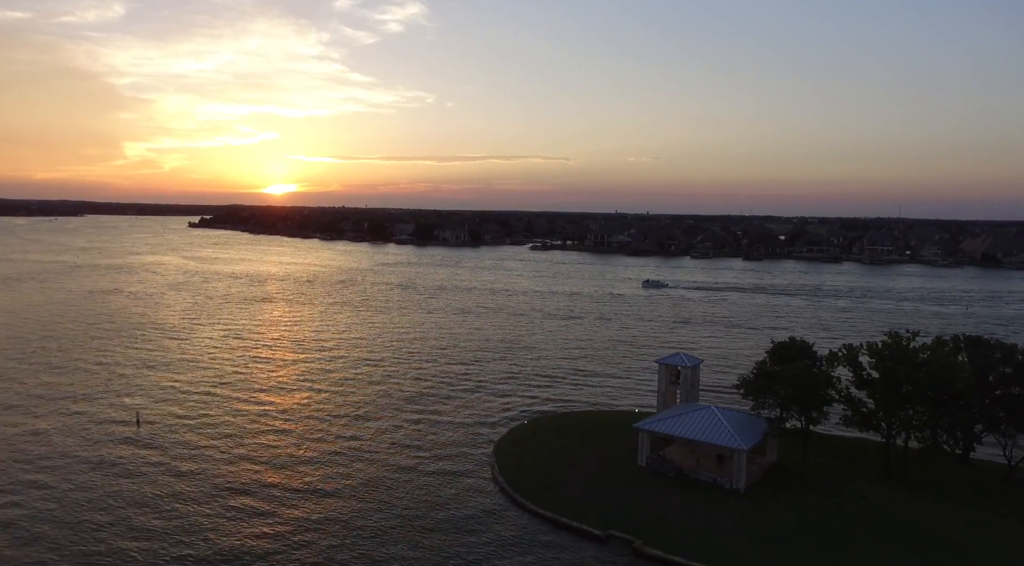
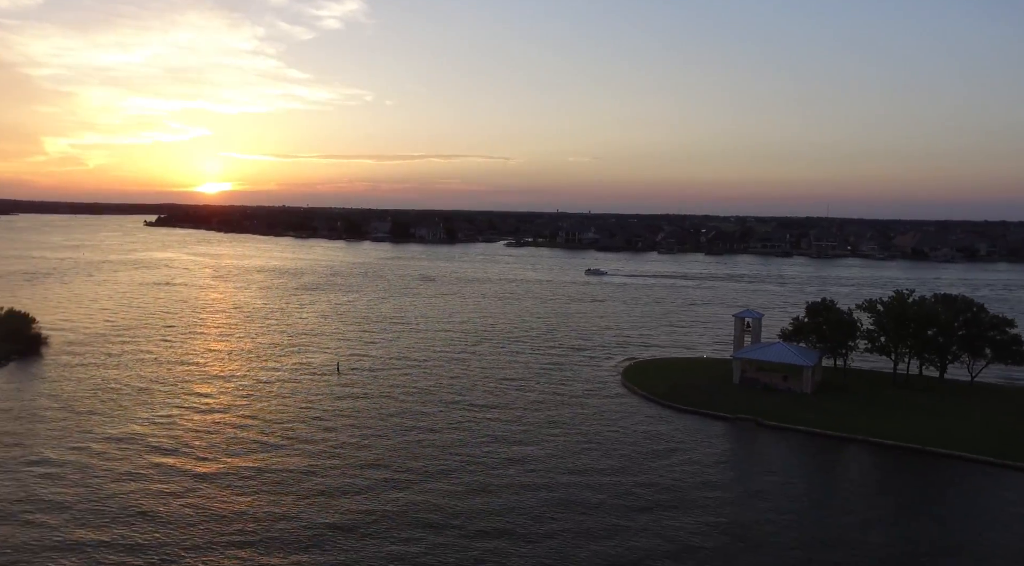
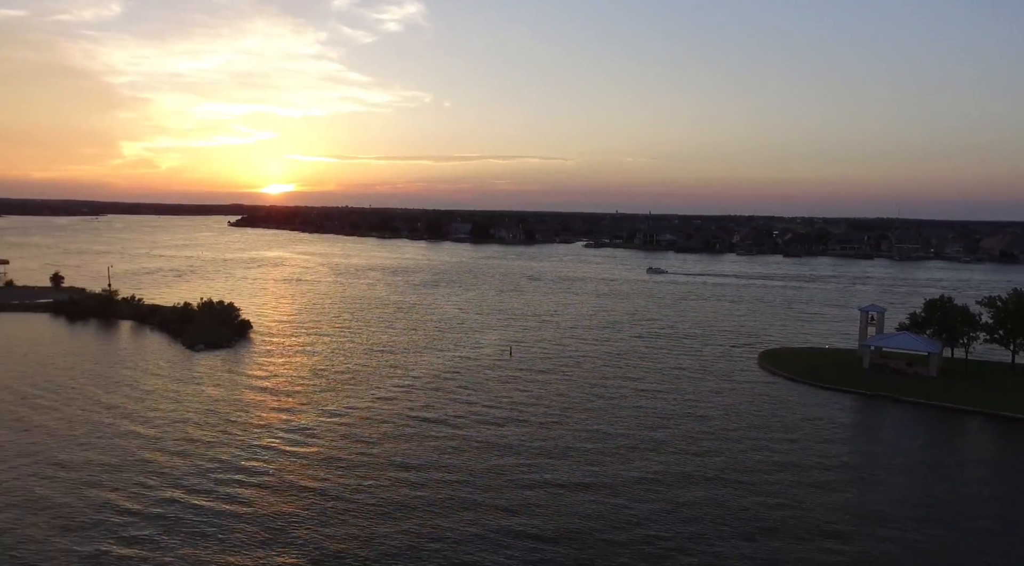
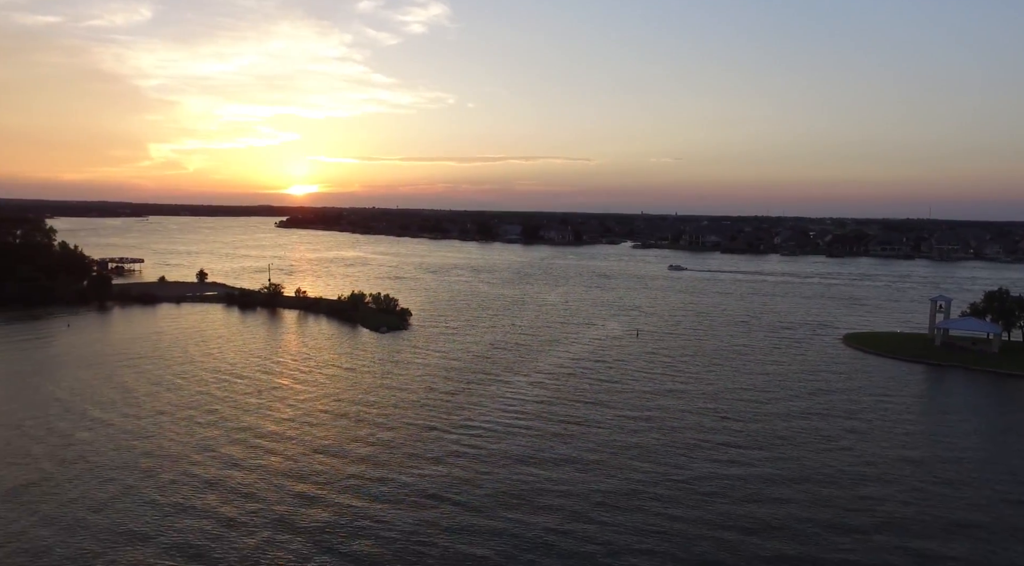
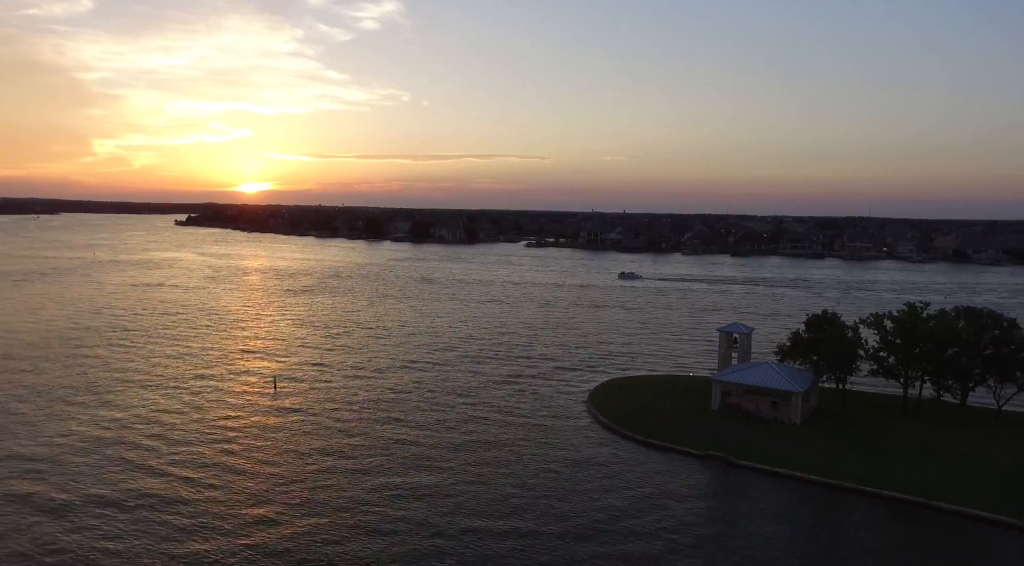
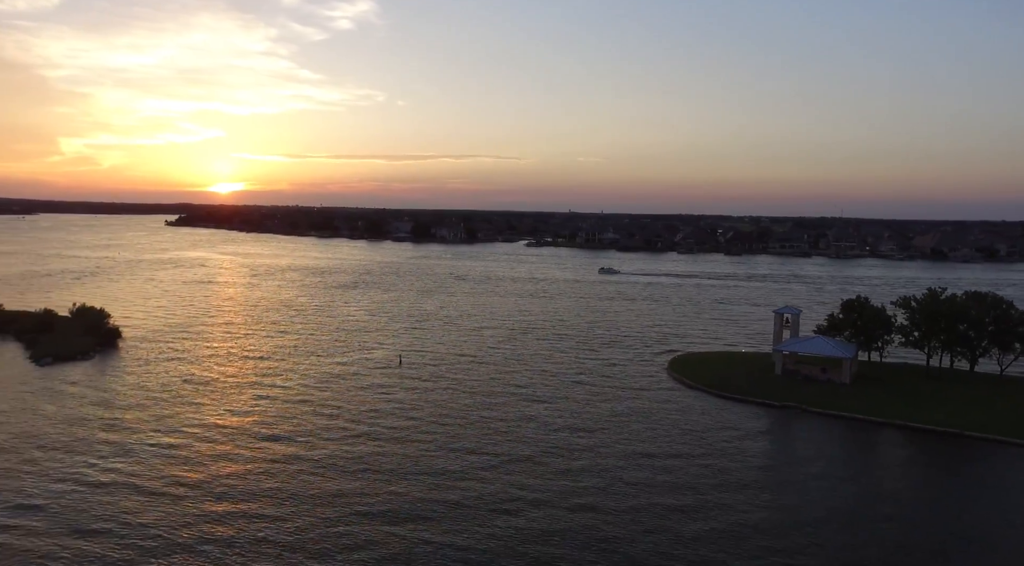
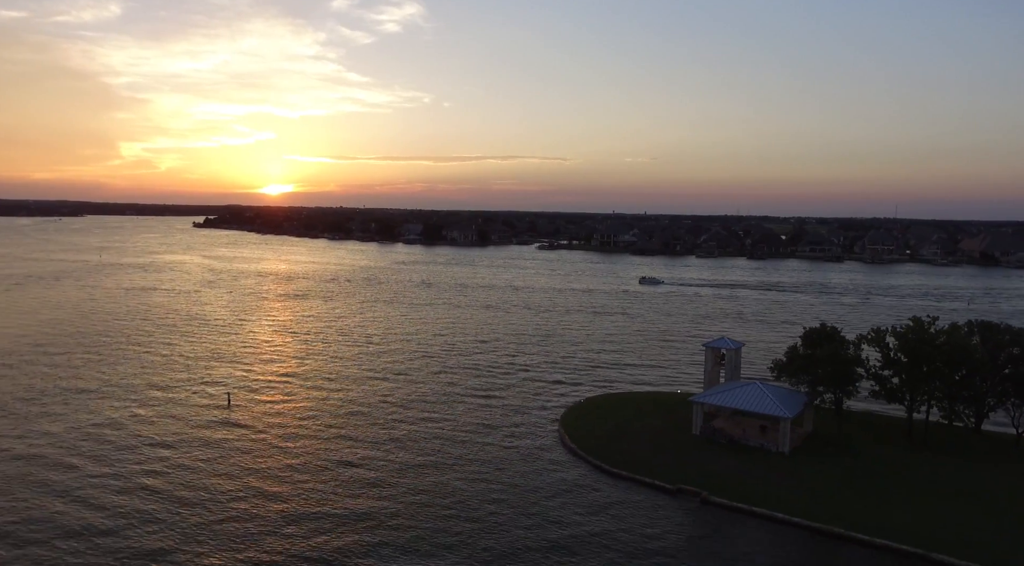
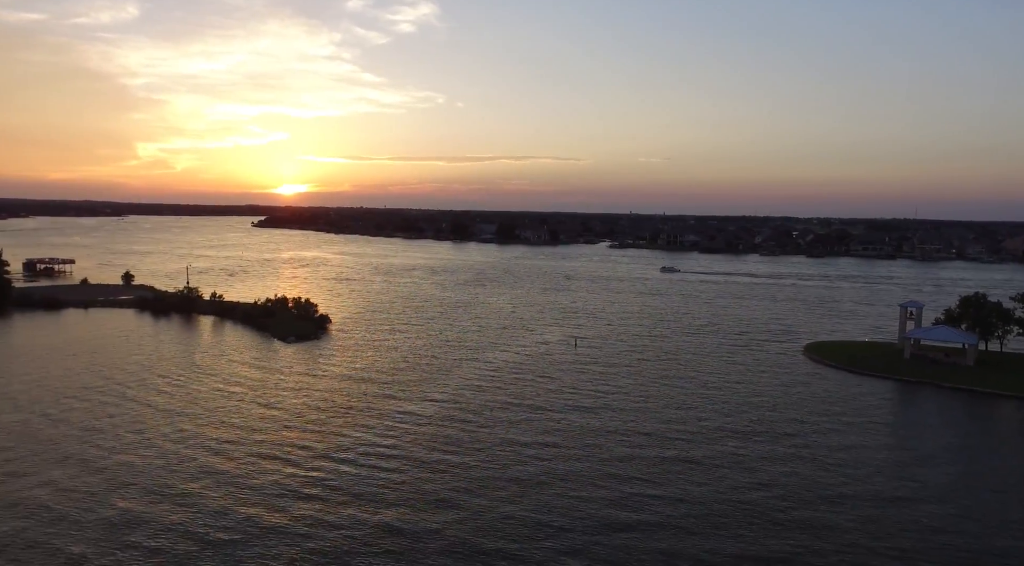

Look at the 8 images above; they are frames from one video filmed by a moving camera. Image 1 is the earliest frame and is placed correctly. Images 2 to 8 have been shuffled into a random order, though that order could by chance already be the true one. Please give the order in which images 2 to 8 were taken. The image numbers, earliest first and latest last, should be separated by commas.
7, 5, 2, 6, 3, 8, 4
